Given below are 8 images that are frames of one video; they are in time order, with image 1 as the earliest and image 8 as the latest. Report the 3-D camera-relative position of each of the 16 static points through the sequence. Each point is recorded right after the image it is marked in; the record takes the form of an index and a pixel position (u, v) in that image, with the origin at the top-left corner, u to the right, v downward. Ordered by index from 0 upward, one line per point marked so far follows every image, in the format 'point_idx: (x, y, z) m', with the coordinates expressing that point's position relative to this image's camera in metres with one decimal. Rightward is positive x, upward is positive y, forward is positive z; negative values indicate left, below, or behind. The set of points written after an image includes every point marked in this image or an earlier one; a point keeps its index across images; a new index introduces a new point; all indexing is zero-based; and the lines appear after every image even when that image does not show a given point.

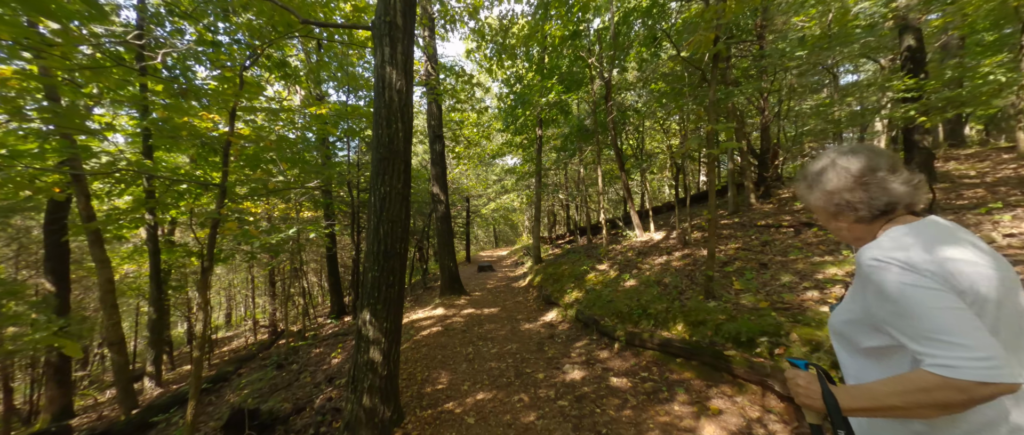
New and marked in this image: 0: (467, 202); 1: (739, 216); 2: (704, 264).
0: (-2.5, +0.8, +19.1) m
1: (+6.5, 0.0, +10.1) m
2: (+3.4, -0.8, +6.2) m
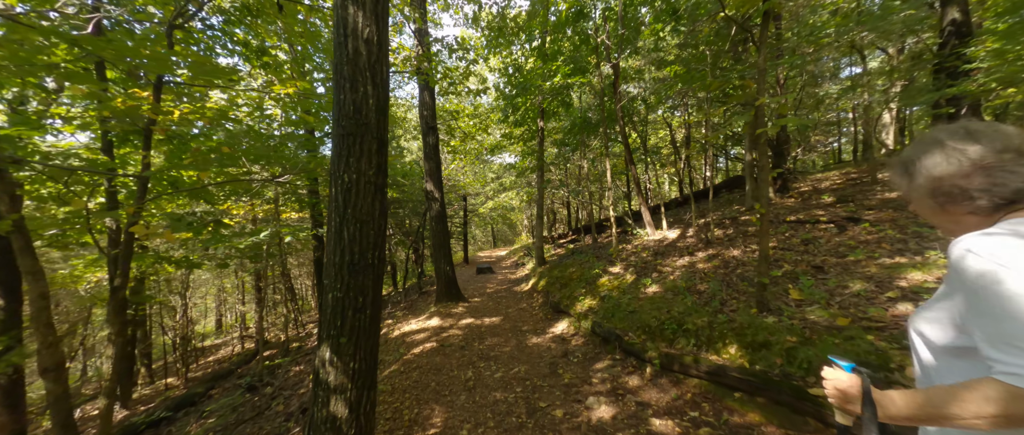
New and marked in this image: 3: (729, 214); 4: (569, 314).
0: (-2.5, +0.8, +18.3) m
1: (+6.5, +0.2, +9.3) m
2: (+3.4, -0.7, +5.3) m
3: (+6.1, +0.1, +10.0) m
4: (+1.0, -1.7, +6.3) m
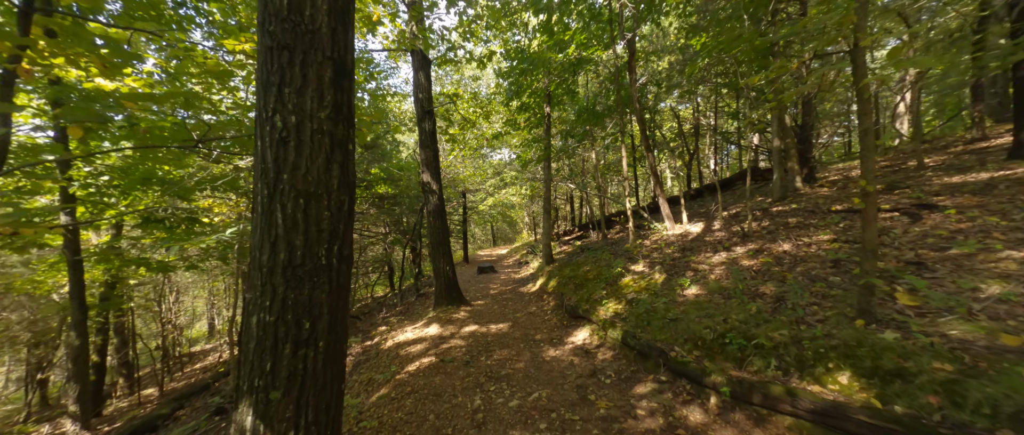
0: (-2.4, +1.0, +17.3) m
1: (+6.7, +0.4, +8.4) m
2: (+3.6, -0.6, +4.4) m
3: (+6.3, +0.3, +9.1) m
4: (+1.2, -1.6, +5.4) m
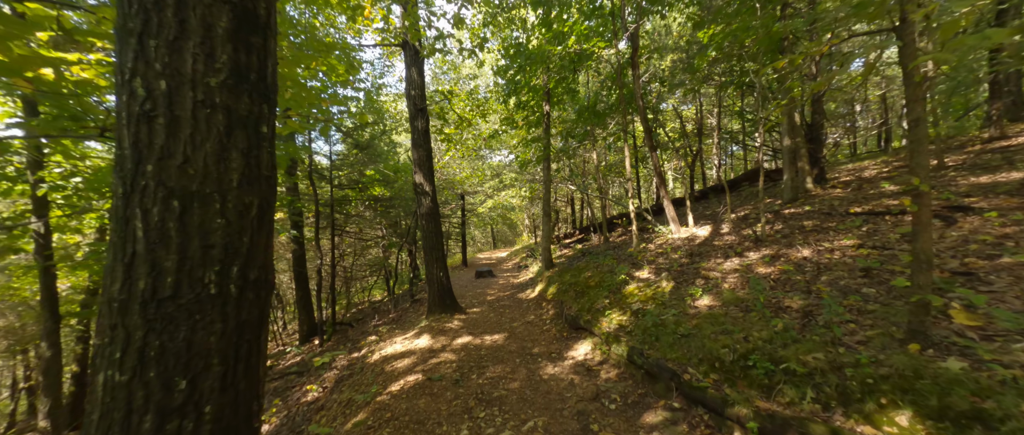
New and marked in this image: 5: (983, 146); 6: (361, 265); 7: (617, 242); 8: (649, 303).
0: (-2.5, +0.9, +16.9) m
1: (+6.6, +0.3, +7.9) m
2: (+3.5, -0.6, +4.0) m
3: (+6.2, +0.2, +8.7) m
4: (+1.1, -1.6, +4.9) m
5: (+11.4, +1.7, +8.6) m
6: (-5.5, -1.8, +13.1) m
7: (+3.2, -0.7, +10.7) m
8: (+1.9, -1.2, +4.8) m
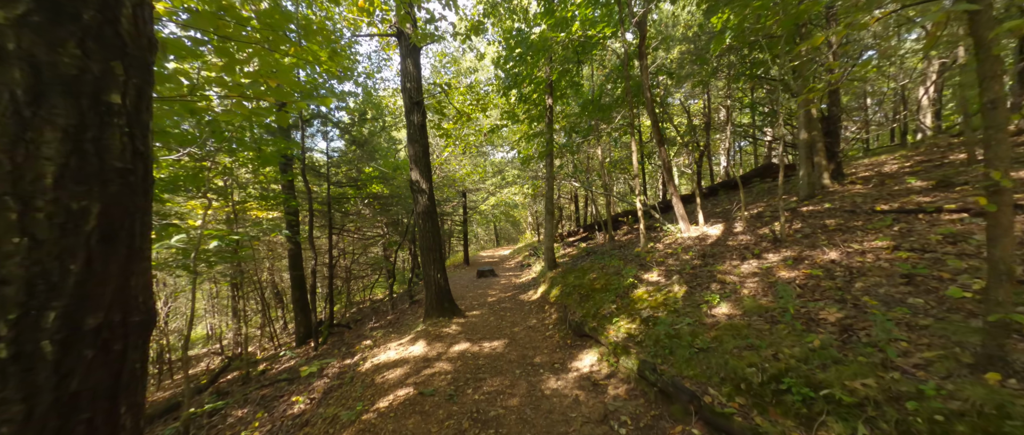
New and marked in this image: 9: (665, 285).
0: (-2.4, +1.0, +16.6) m
1: (+6.6, +0.4, +7.5) m
2: (+3.5, -0.6, +3.6) m
3: (+6.3, +0.3, +8.3) m
4: (+1.1, -1.6, +4.6) m
5: (+11.5, +1.8, +8.1) m
6: (-5.5, -1.7, +12.8) m
7: (+3.2, -0.7, +10.3) m
8: (+1.9, -1.2, +4.4) m
9: (+2.2, -1.0, +5.2) m
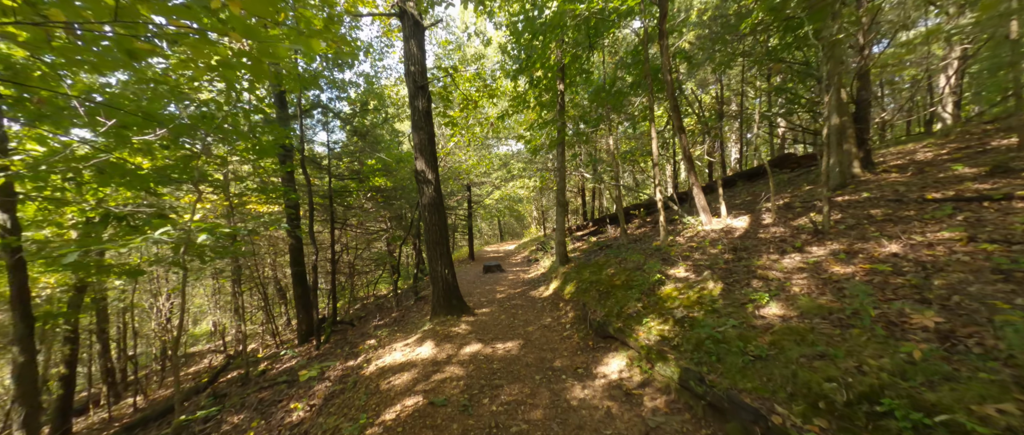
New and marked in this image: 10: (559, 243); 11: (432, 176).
0: (-2.1, +1.2, +16.1) m
1: (+6.8, +0.5, +7.0) m
2: (+3.7, -0.5, +3.1) m
3: (+6.5, +0.5, +7.7) m
4: (+1.3, -1.5, +4.1) m
5: (+11.7, +2.0, +7.6) m
6: (-5.2, -1.5, +12.4) m
7: (+3.5, -0.5, +9.9) m
8: (+2.1, -1.0, +4.0) m
9: (+2.4, -0.9, +4.7) m
10: (+1.2, -0.7, +8.9) m
11: (-1.6, +0.8, +6.9) m
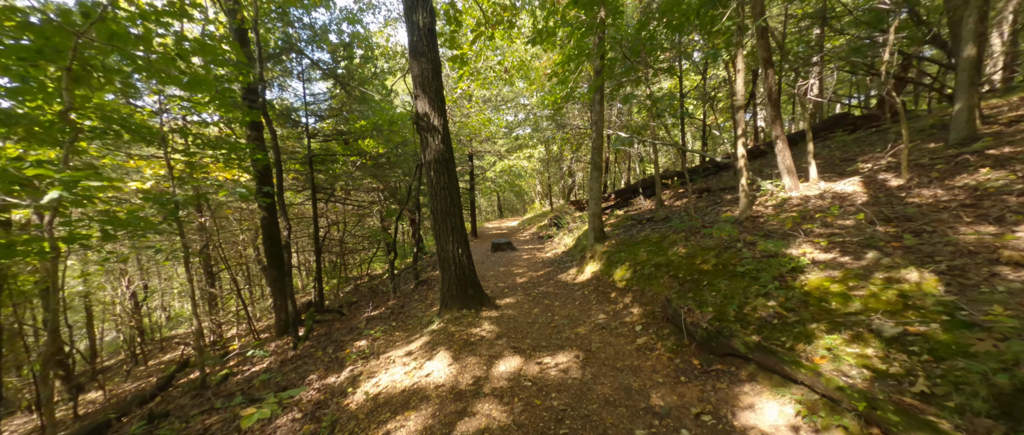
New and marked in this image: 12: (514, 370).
0: (-1.6, +2.4, +14.2) m
1: (+7.4, +1.1, +5.2) m
2: (+4.3, -0.2, +1.4) m
3: (+7.0, +1.1, +6.0) m
4: (+1.9, -1.1, +2.4) m
5: (+12.2, +2.6, +5.8) m
6: (-4.7, -0.6, +10.6) m
7: (+4.0, +0.3, +8.1) m
8: (+2.6, -0.7, +2.3) m
9: (+3.0, -0.4, +3.0) m
10: (+1.7, 0.0, +7.2) m
11: (-1.0, +1.4, +5.1) m
12: (0.0, -1.4, +3.4) m
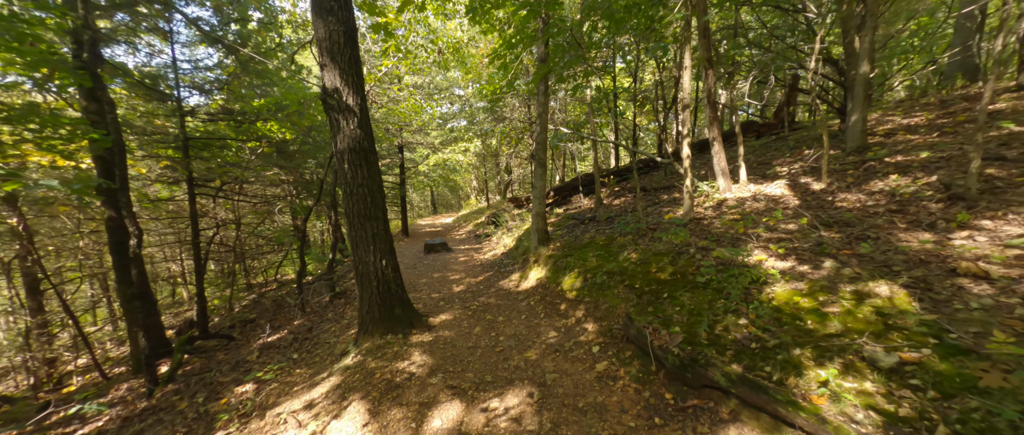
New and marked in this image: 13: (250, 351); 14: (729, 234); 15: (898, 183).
0: (-4.2, +2.5, +12.9) m
1: (+6.4, +1.1, +5.9) m
2: (+4.1, -0.3, +1.5) m
3: (+5.9, +1.1, +6.5) m
4: (+1.6, -1.2, +2.1) m
5: (+11.1, +2.6, +7.3) m
6: (-6.5, -0.5, +8.8) m
7: (+2.5, +0.3, +8.0) m
8: (+2.3, -0.7, +2.1) m
9: (+2.6, -0.5, +2.8) m
10: (+0.5, 0.0, +6.7) m
11: (-1.8, +1.3, +4.1) m
12: (-0.4, -1.5, +2.7) m
13: (-3.9, -2.0, +5.2) m
14: (+2.7, -0.2, +4.4) m
15: (+4.8, +0.4, +4.4) m
